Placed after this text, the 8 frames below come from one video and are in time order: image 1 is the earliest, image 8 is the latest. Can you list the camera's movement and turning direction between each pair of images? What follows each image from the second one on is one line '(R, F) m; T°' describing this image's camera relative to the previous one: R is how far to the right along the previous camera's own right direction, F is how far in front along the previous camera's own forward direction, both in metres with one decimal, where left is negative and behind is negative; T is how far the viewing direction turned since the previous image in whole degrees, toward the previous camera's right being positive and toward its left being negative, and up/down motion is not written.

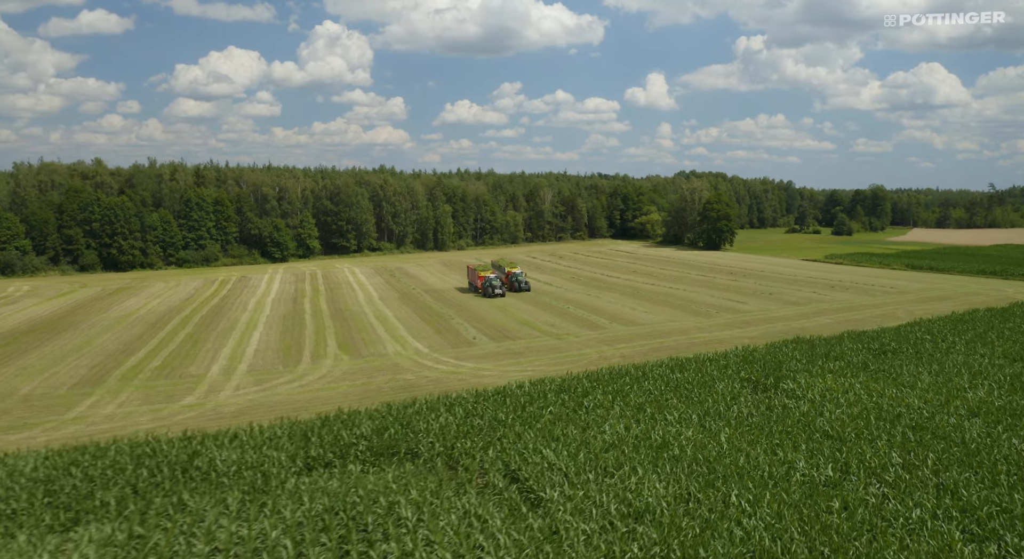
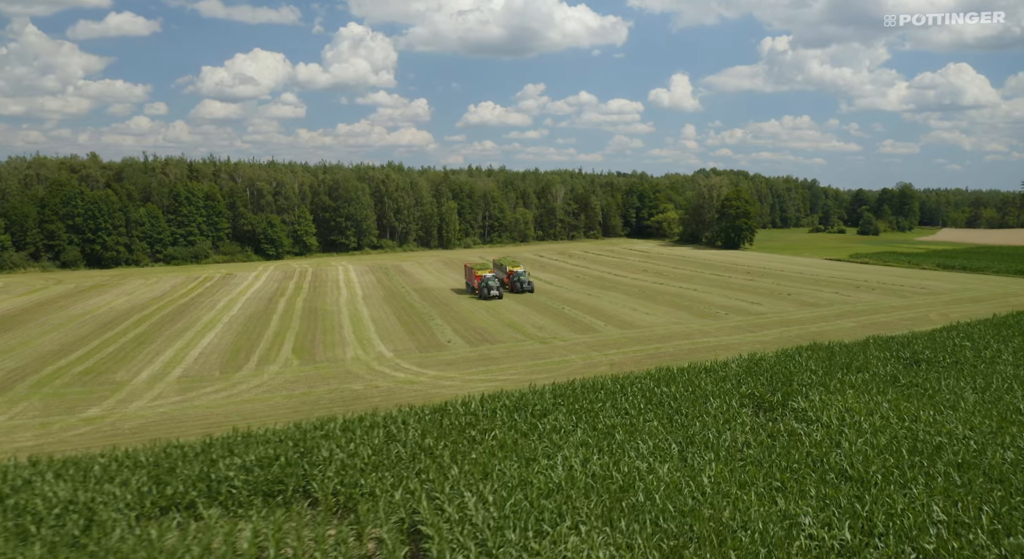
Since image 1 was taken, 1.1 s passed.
(+1.9, +3.3) m; -2°
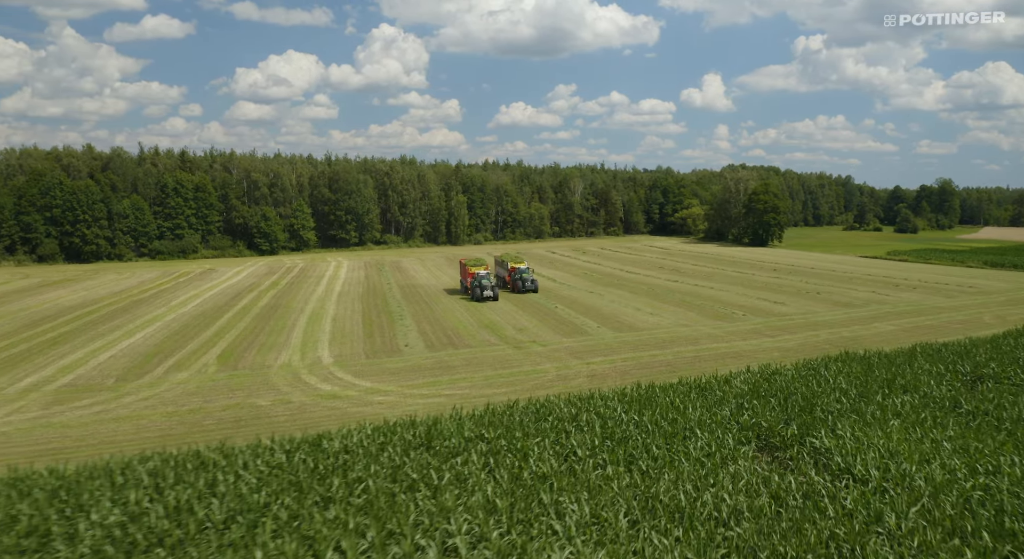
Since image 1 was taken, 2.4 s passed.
(+2.3, +4.3) m; -3°
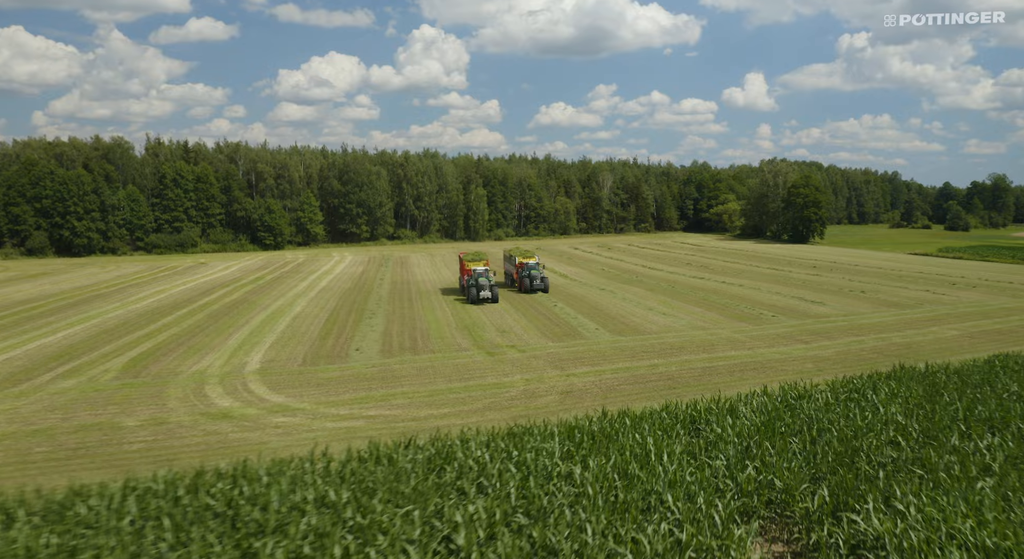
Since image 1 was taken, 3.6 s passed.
(+2.1, +4.1) m; -3°
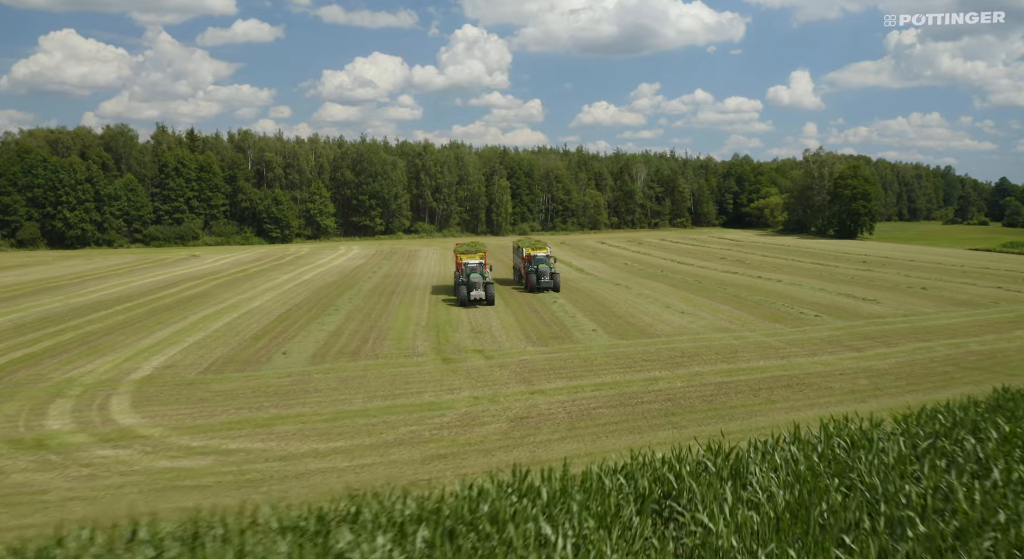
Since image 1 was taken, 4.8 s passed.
(+1.9, +4.2) m; -4°
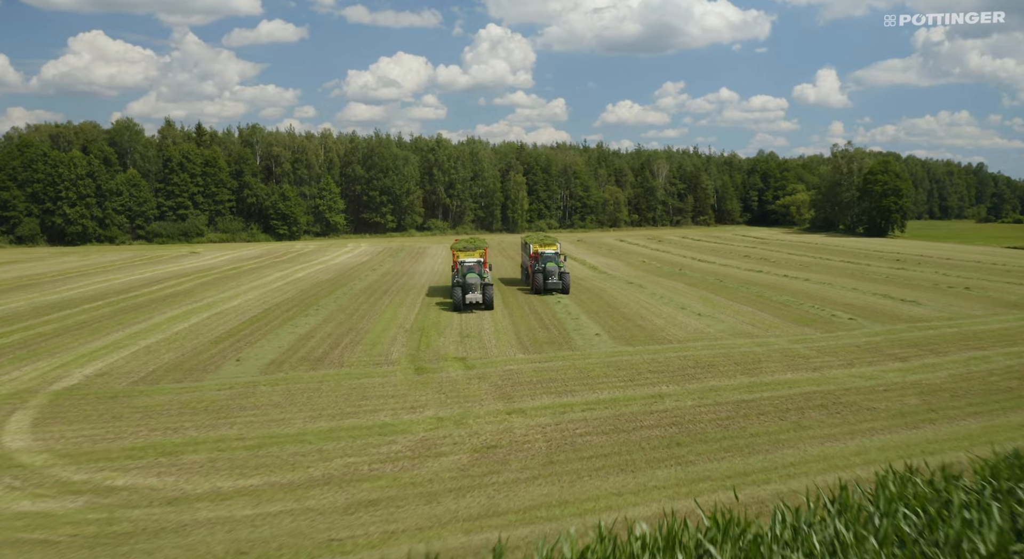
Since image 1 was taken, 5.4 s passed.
(+0.8, +2.1) m; -2°
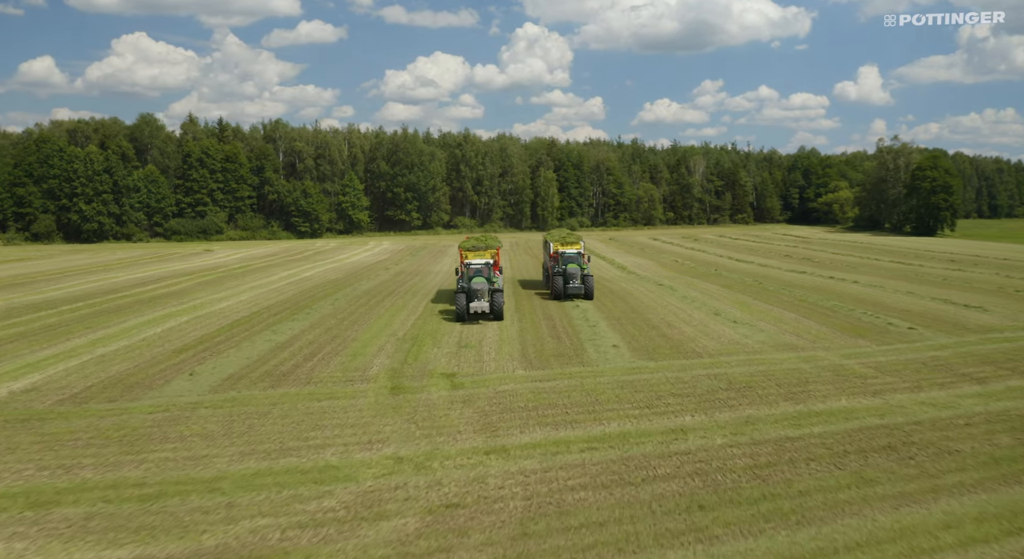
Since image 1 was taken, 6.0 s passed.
(+0.8, +2.2) m; -3°
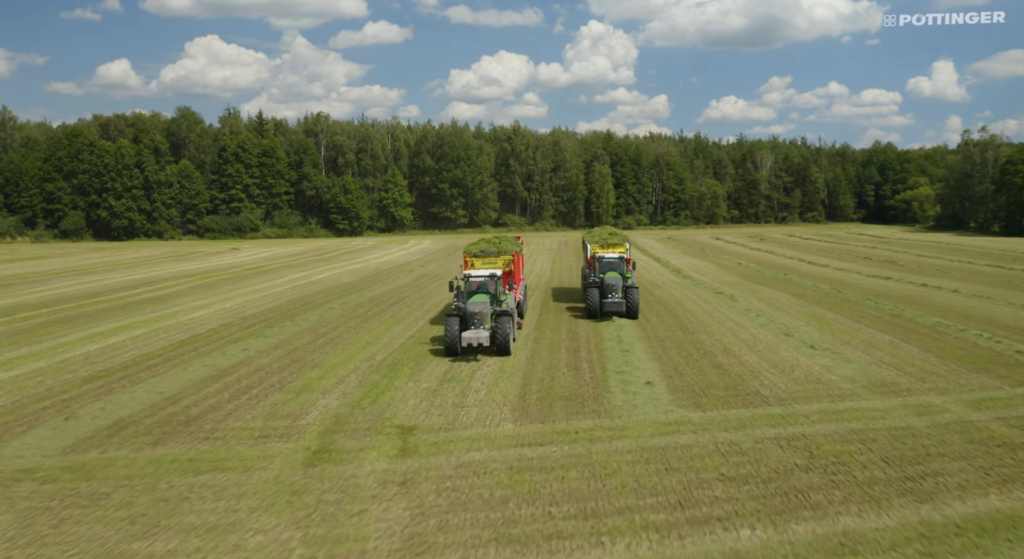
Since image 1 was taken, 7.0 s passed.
(+1.1, +3.6) m; -6°
